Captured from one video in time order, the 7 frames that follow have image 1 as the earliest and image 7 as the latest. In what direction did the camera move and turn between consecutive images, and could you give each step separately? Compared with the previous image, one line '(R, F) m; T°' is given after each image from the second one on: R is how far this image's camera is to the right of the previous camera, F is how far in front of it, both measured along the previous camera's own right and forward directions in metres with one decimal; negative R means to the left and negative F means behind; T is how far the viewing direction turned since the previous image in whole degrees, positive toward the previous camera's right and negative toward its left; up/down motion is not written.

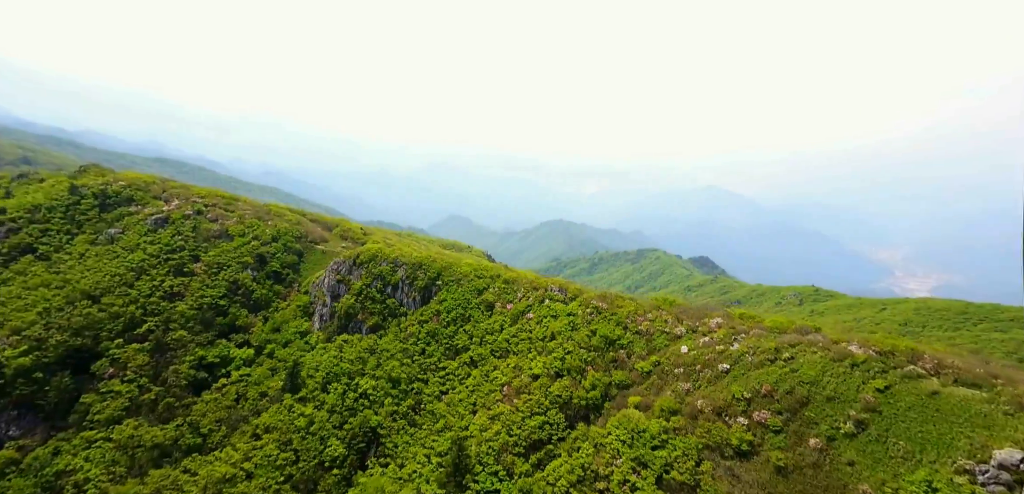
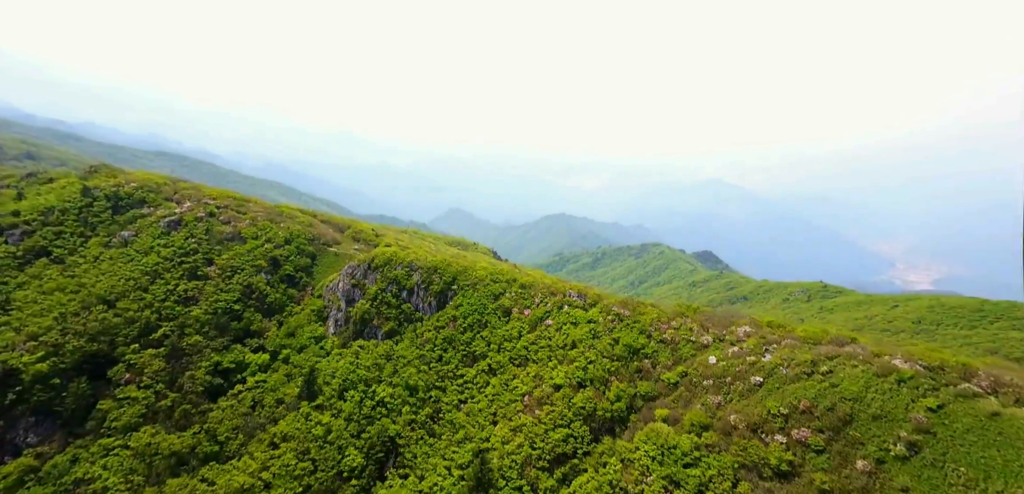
(-1.2, +1.0) m; -1°
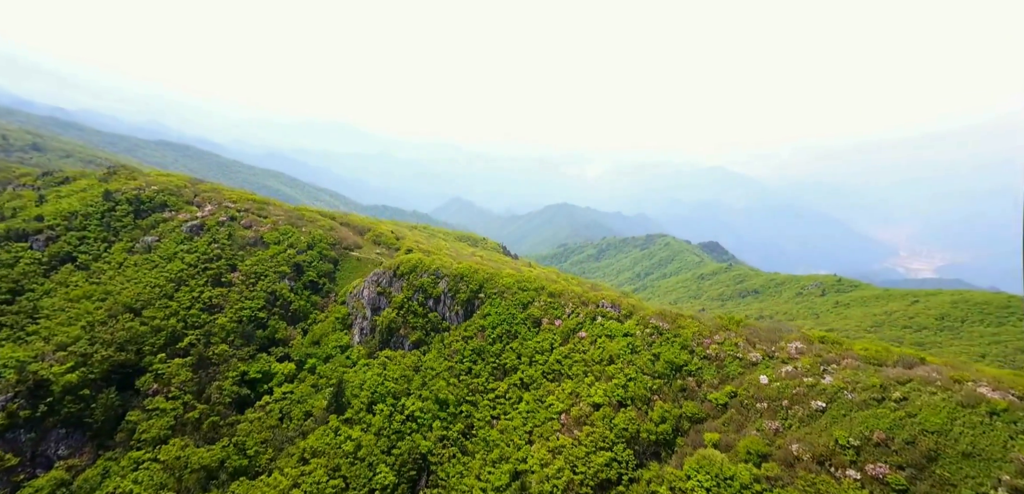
(-1.9, +1.7) m; -2°
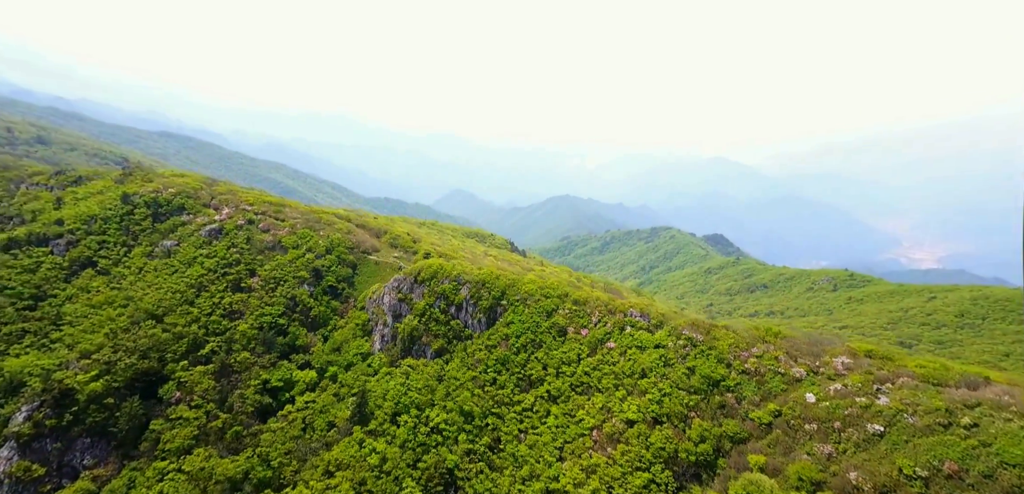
(-1.5, +1.4) m; -1°
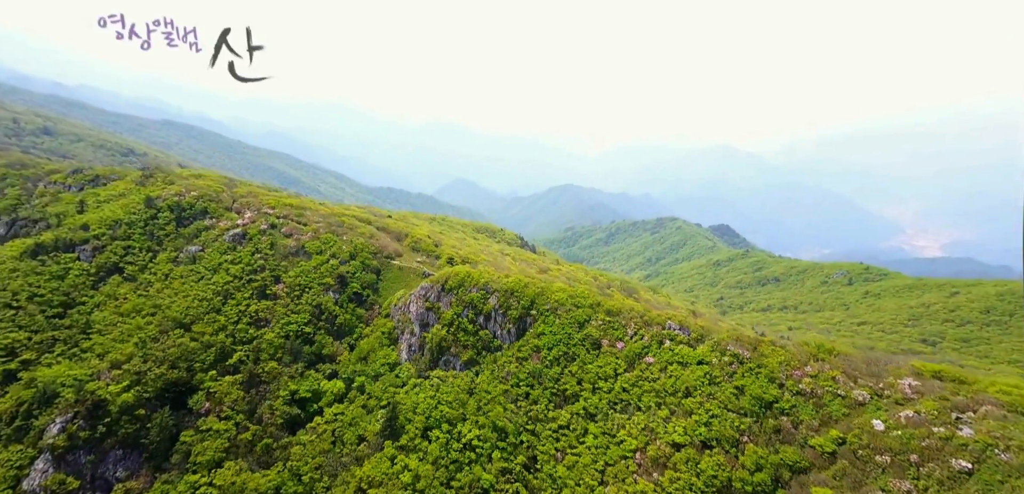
(-1.9, +1.7) m; -2°
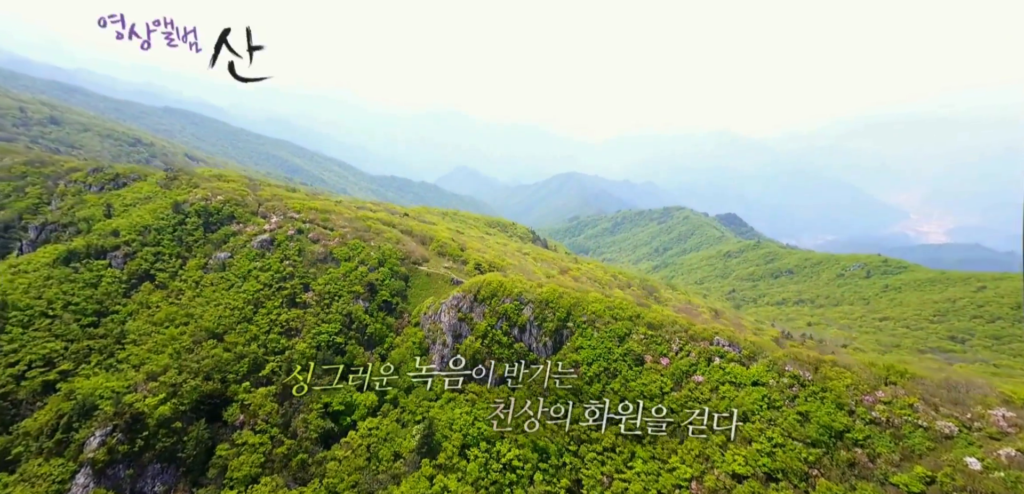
(-2.1, +2.0) m; -2°
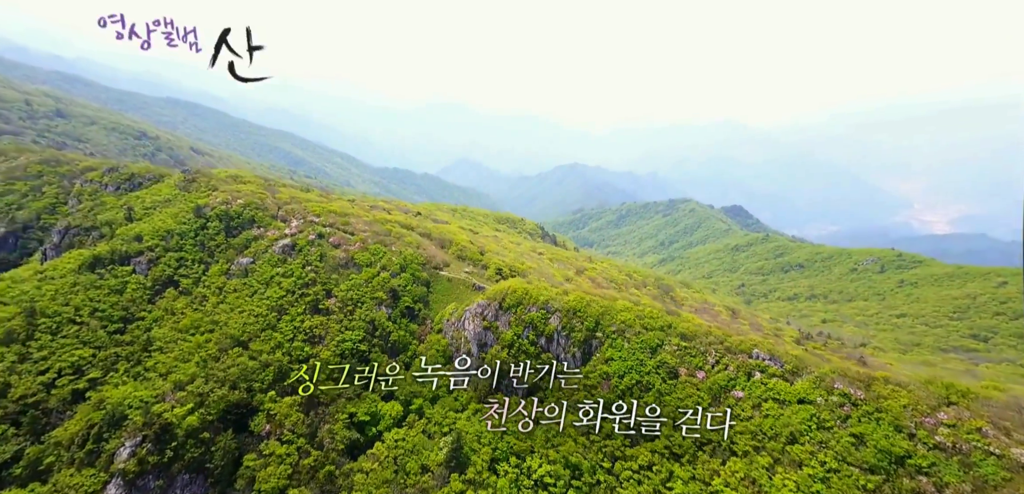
(-1.5, +1.5) m; -2°
